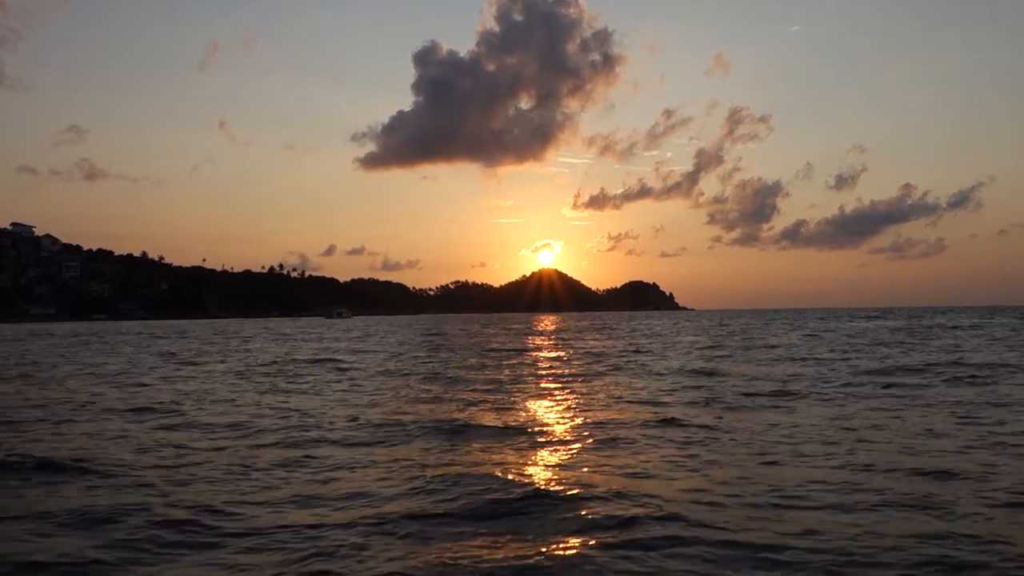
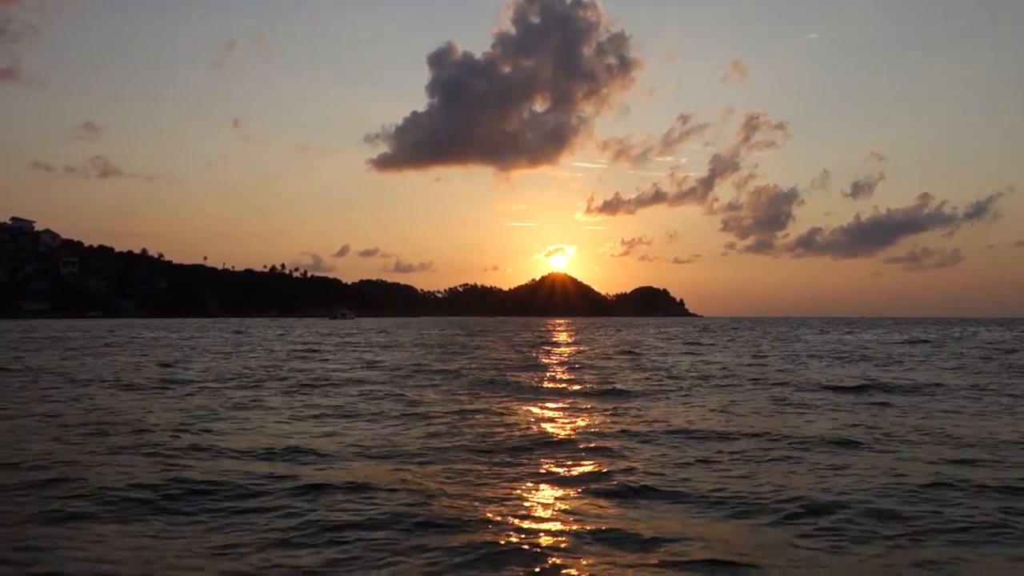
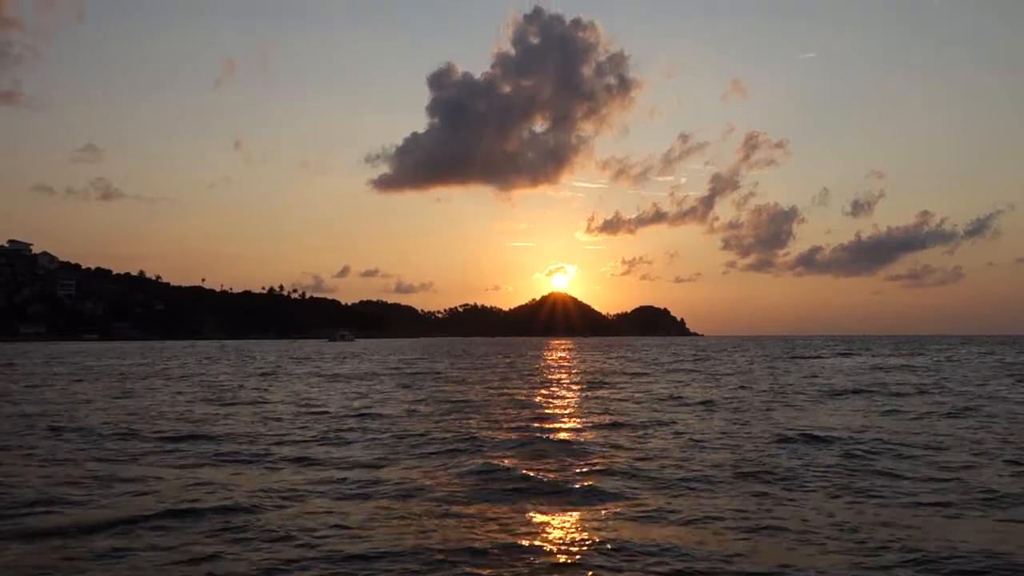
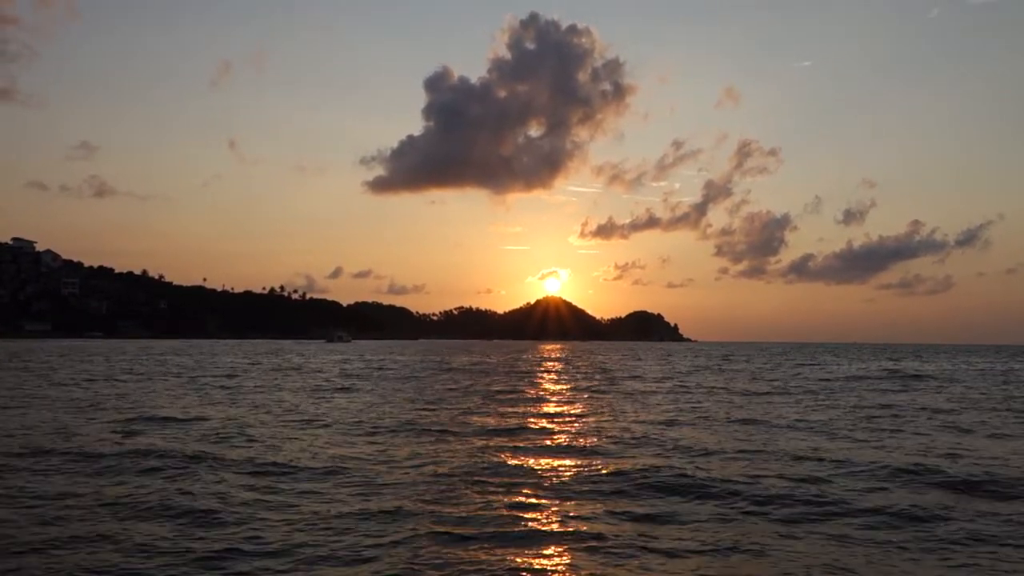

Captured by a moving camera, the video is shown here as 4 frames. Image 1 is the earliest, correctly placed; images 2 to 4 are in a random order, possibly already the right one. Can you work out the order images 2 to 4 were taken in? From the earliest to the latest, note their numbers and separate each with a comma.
4, 2, 3
